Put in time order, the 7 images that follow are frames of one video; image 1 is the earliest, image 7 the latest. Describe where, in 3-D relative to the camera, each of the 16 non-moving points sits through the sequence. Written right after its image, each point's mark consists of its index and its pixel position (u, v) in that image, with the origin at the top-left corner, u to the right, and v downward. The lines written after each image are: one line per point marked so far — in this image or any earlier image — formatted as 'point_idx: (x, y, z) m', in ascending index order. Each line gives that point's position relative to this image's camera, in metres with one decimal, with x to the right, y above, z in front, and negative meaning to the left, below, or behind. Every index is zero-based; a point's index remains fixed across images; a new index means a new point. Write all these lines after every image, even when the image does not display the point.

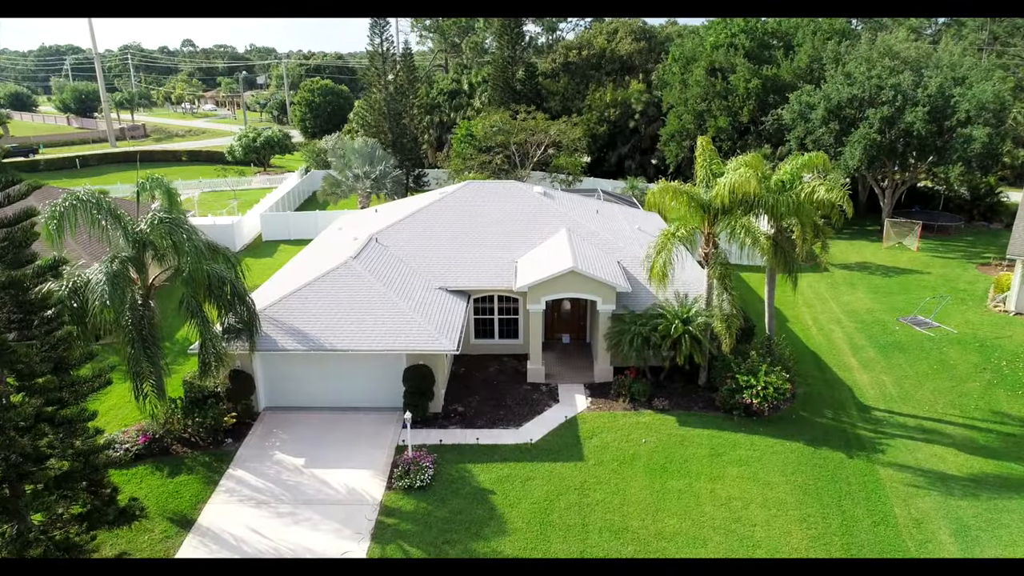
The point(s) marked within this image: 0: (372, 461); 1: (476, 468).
0: (-3.8, -4.7, +19.5) m
1: (-0.9, -4.8, +19.0) m
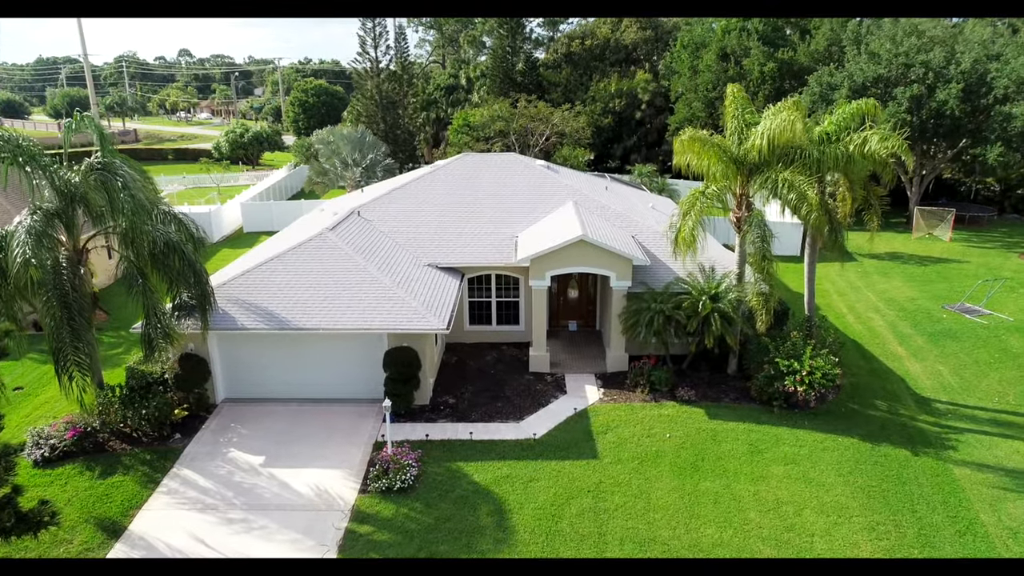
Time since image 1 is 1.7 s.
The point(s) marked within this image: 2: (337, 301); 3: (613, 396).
0: (-3.8, -3.9, +16.3) m
1: (-0.9, -4.0, +15.8) m
2: (-4.5, -0.3, +18.3) m
3: (+2.6, -2.9, +18.9) m
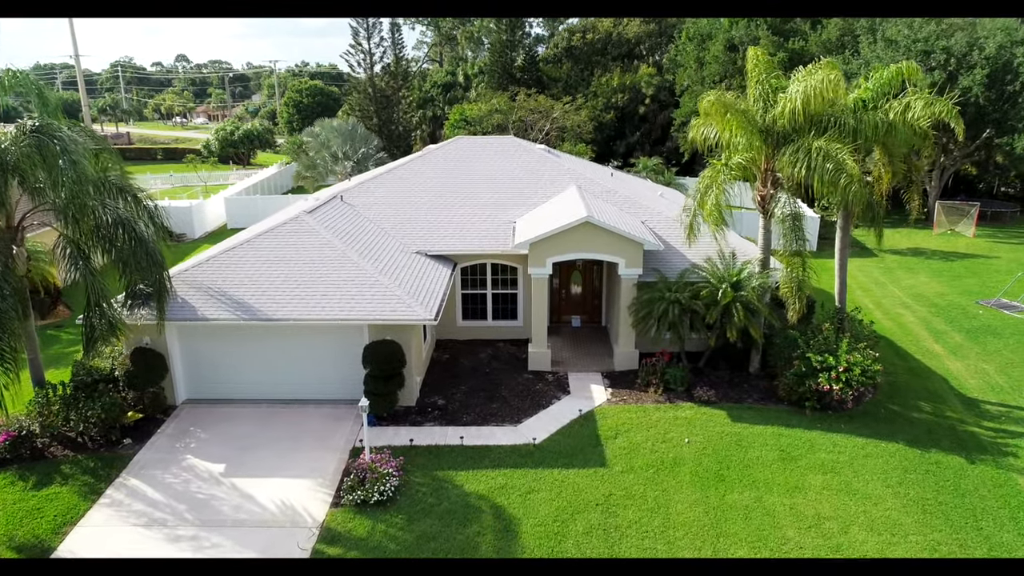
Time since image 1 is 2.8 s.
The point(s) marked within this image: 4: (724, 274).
0: (-3.9, -3.6, +14.3) m
1: (-1.0, -3.6, +13.7) m
2: (-4.6, 0.0, +16.3) m
3: (+2.6, -2.6, +16.8) m
4: (+5.0, +0.3, +16.8) m
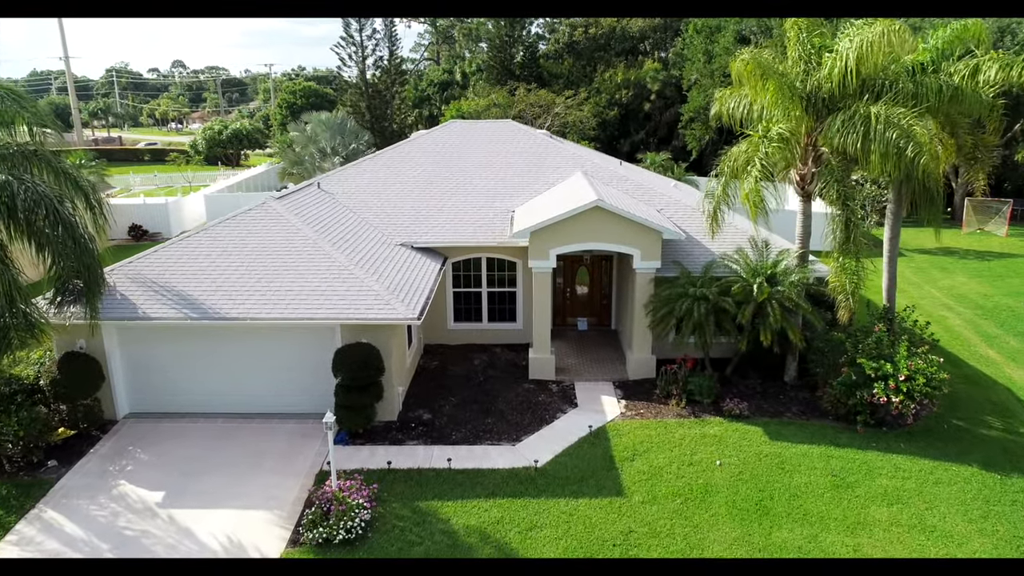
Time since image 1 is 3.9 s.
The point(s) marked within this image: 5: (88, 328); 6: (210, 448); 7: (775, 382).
0: (-3.9, -3.4, +11.8) m
1: (-1.1, -3.5, +11.3) m
2: (-4.6, +0.1, +13.9) m
3: (+2.5, -2.5, +14.4) m
4: (+5.0, +0.4, +14.4) m
5: (-8.0, -0.7, +13.6) m
6: (-5.6, -3.0, +13.2) m
7: (+5.6, -2.0, +15.2) m
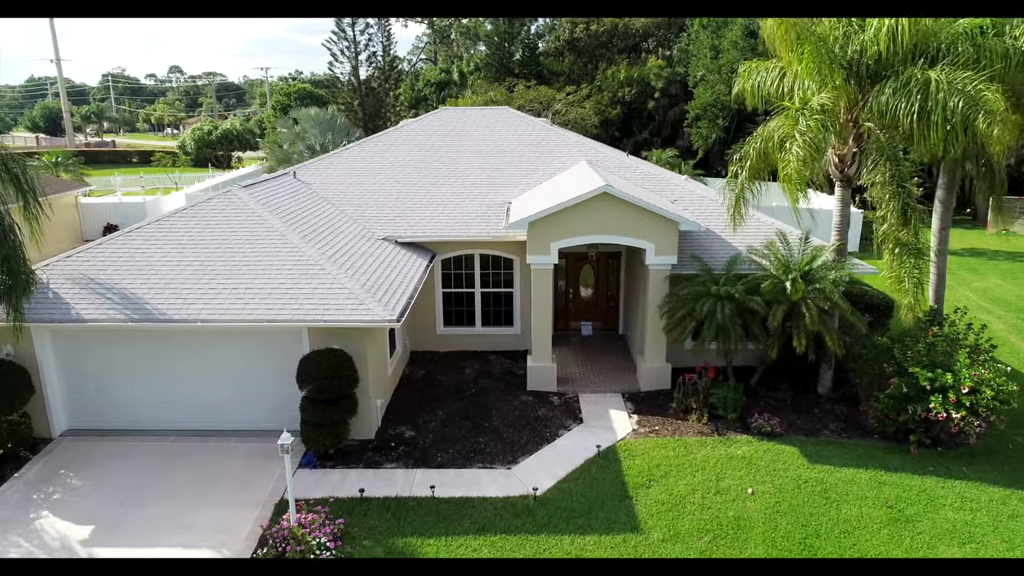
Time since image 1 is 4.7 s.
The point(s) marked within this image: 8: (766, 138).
0: (-4.0, -3.4, +9.9) m
1: (-1.1, -3.4, +9.4) m
2: (-4.7, +0.1, +12.0) m
3: (+2.4, -2.4, +12.5) m
4: (+4.9, +0.4, +12.6) m
5: (-8.1, -0.7, +11.8) m
6: (-5.7, -2.9, +11.3) m
7: (+5.5, -2.0, +13.3) m
8: (+4.4, +2.6, +12.5) m
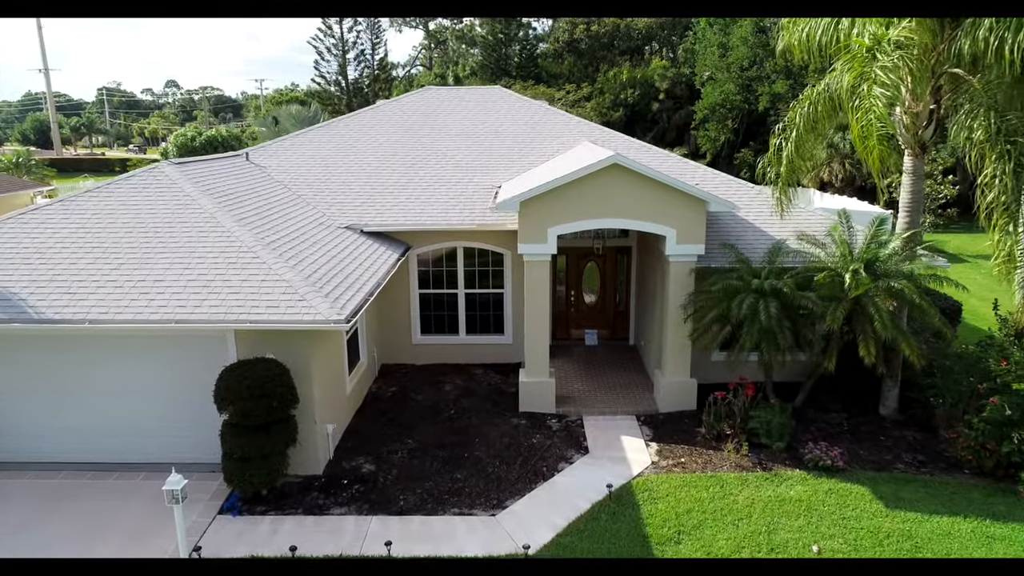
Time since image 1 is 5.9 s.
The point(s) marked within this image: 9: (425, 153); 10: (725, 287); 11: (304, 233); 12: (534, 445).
0: (-4.2, -3.2, +7.2) m
1: (-1.3, -3.3, +6.7) m
2: (-4.9, +0.2, +9.4) m
3: (+2.3, -2.3, +9.9) m
4: (+4.7, +0.5, +10.0) m
5: (-8.3, -0.6, +9.1) m
6: (-5.8, -2.8, +8.7) m
7: (+5.3, -1.9, +10.7) m
8: (+4.2, +2.6, +9.9) m
9: (-1.8, +2.8, +14.9) m
10: (+3.0, 0.0, +10.2) m
11: (-3.3, +0.9, +11.3) m
12: (+0.3, -2.3, +10.4) m
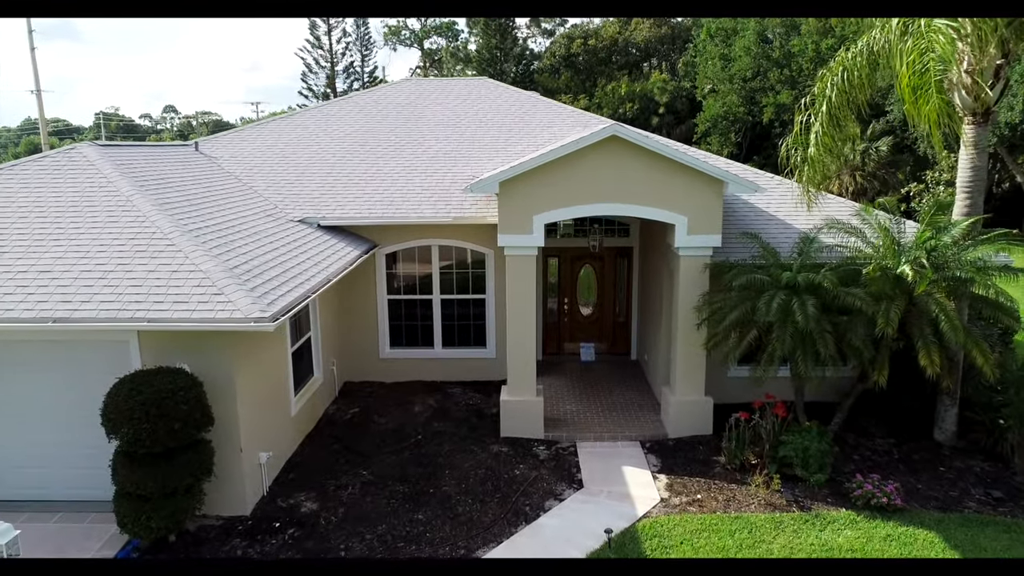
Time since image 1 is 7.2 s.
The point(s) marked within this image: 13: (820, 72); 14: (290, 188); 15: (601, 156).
0: (-4.5, -3.1, +5.3) m
1: (-1.6, -3.1, +4.8) m
2: (-5.1, +0.3, +7.6) m
3: (+2.0, -2.3, +8.0) m
4: (+4.4, +0.6, +8.2) m
5: (-8.6, -0.5, +7.3) m
6: (-6.1, -2.7, +6.7) m
7: (+5.1, -1.9, +8.8) m
8: (+4.0, +2.7, +8.2) m
9: (-2.1, +2.7, +13.2) m
10: (+2.7, +0.1, +8.4) m
11: (-3.5, +0.9, +9.5) m
12: (0.0, -2.2, +8.5) m
13: (+3.9, +2.7, +9.1) m
14: (-3.6, +1.7, +11.7) m
15: (+1.1, +1.6, +8.9) m
